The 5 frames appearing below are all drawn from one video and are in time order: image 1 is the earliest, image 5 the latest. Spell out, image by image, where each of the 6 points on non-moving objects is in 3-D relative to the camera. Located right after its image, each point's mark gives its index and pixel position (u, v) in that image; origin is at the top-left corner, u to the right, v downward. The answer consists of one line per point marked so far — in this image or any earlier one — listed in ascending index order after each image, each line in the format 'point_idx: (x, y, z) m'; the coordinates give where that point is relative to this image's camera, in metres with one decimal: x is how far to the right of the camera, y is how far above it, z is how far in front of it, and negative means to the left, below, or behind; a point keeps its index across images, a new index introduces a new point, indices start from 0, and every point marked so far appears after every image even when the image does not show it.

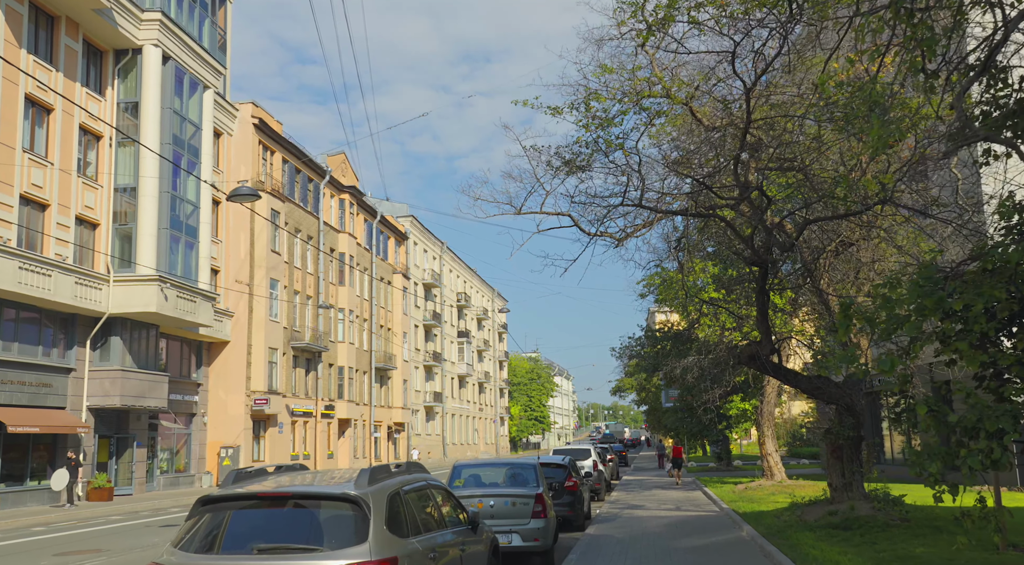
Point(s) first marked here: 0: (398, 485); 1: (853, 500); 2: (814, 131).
0: (-0.8, -1.4, +6.5) m
1: (+5.2, -3.4, +14.2) m
2: (+4.1, +2.0, +12.6) m
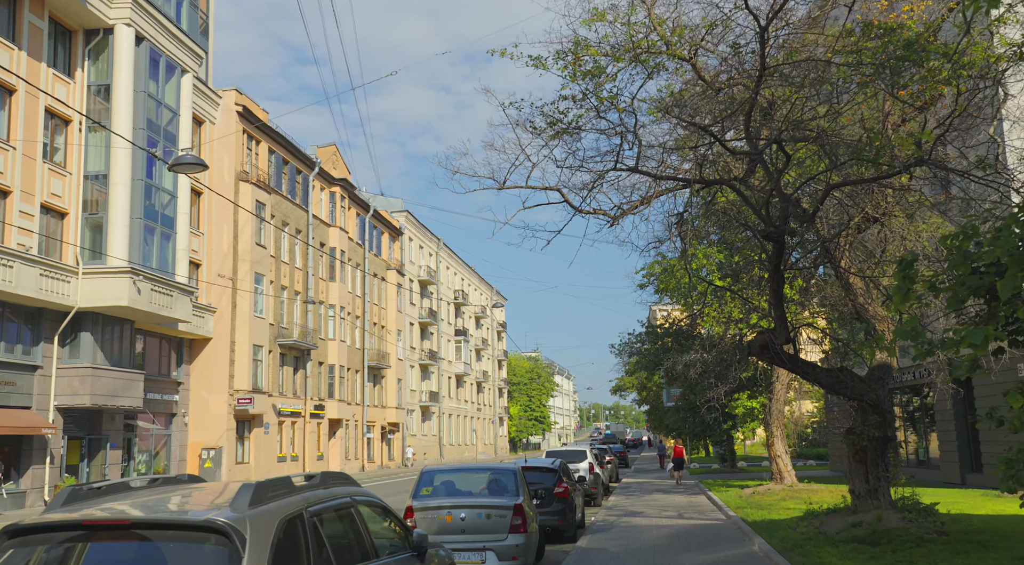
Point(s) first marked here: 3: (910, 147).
0: (-1.1, -1.2, +4.8) m
1: (+5.0, -3.1, +12.5) m
2: (+3.8, +2.3, +10.9) m
3: (+4.4, +1.5, +10.2) m
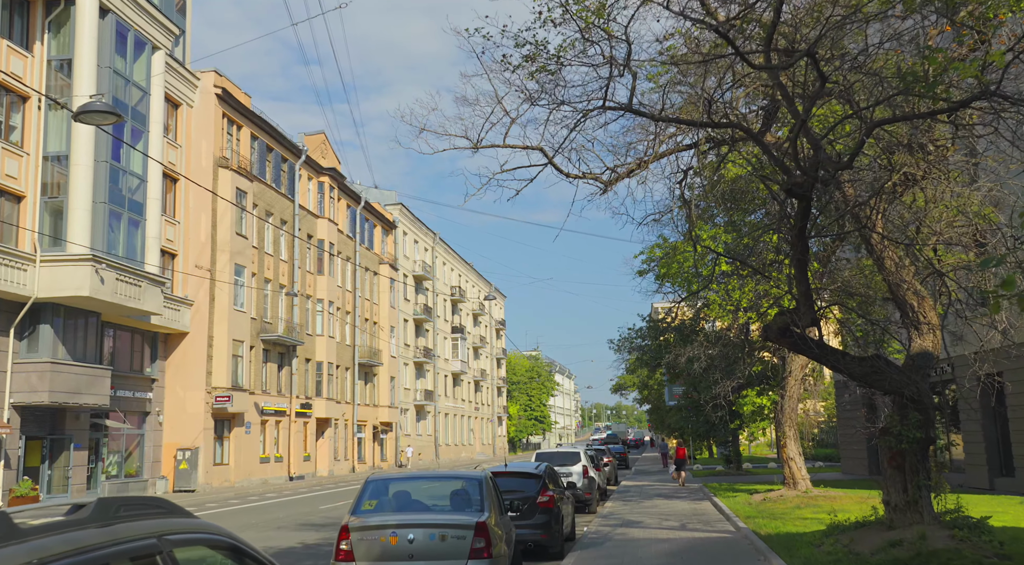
0: (-1.4, -0.8, +2.8) m
1: (+4.6, -2.8, +10.4) m
2: (+3.5, +2.6, +8.9) m
3: (+4.0, +1.8, +8.1) m
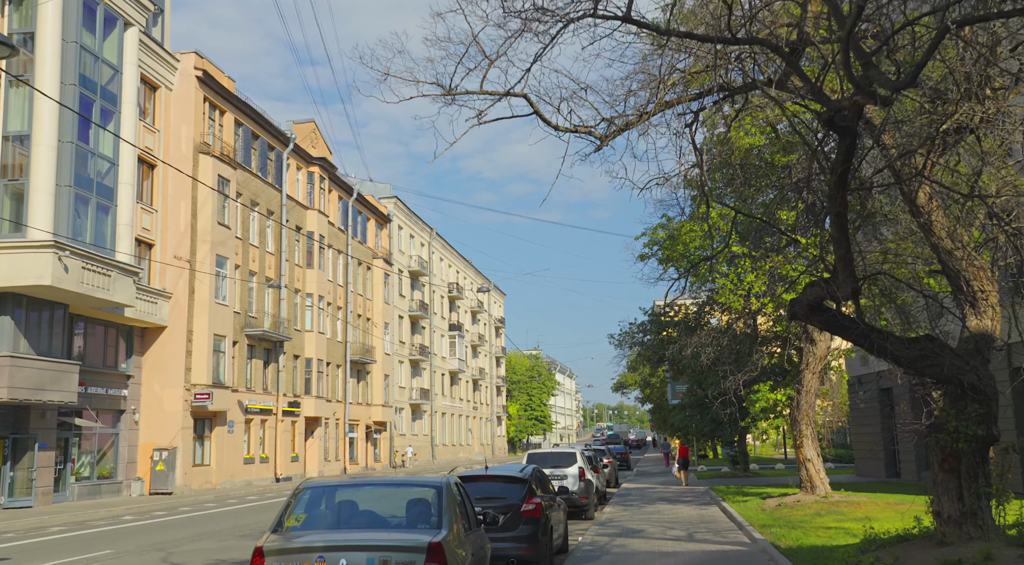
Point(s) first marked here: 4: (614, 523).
0: (-1.7, -0.5, +0.9) m
1: (+4.4, -2.4, +8.6) m
2: (+3.3, +3.0, +7.1) m
3: (+3.8, +2.1, +6.3) m
4: (+1.9, -4.5, +17.3) m
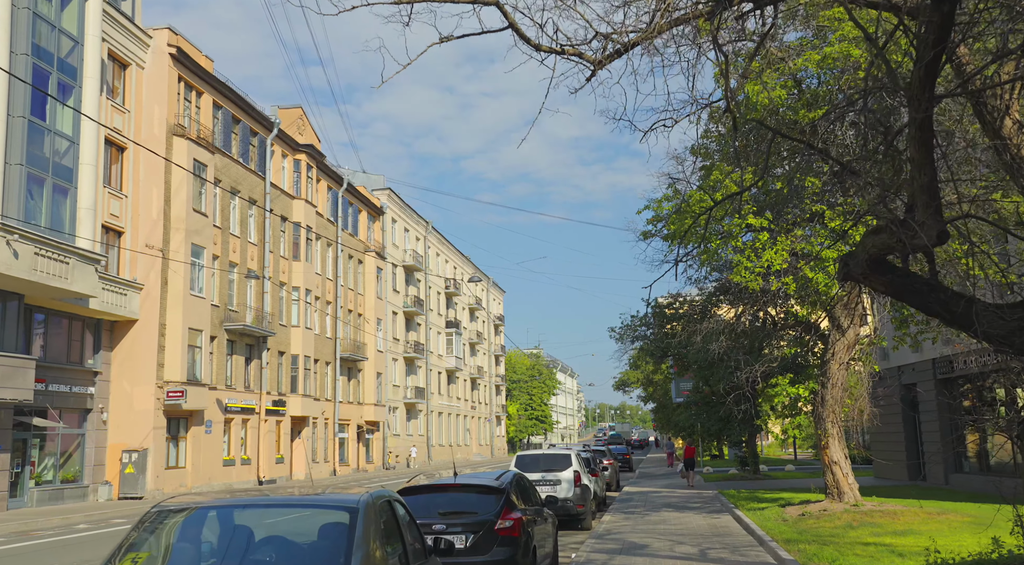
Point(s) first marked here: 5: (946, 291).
0: (-2.0, -0.1, -1.3) m
1: (+4.1, -2.0, +6.4) m
2: (+3.0, +3.3, +4.9) m
3: (+3.5, +2.5, +4.1) m
4: (+1.7, -4.1, +15.1) m
5: (+3.1, -0.2, +6.6) m
